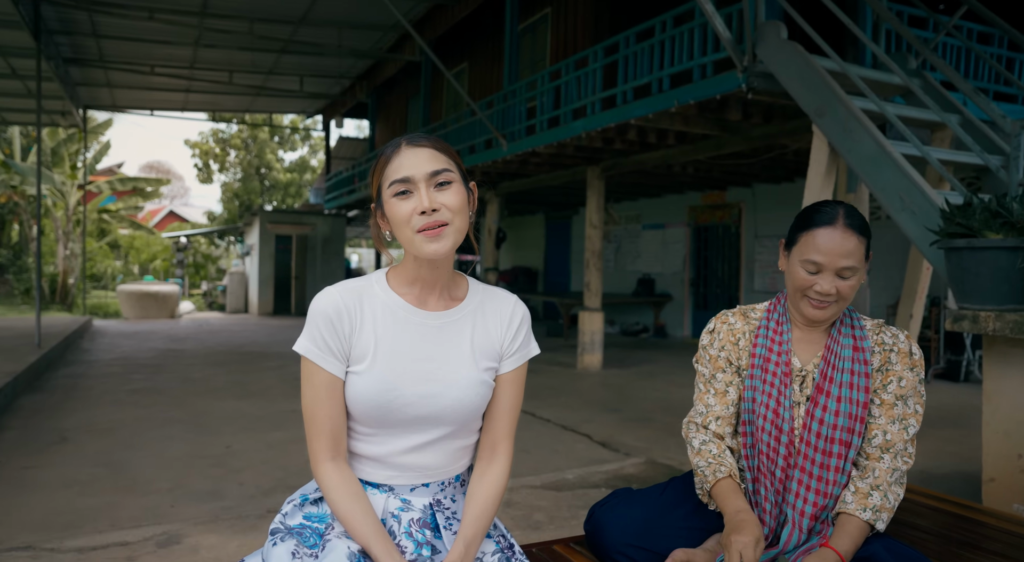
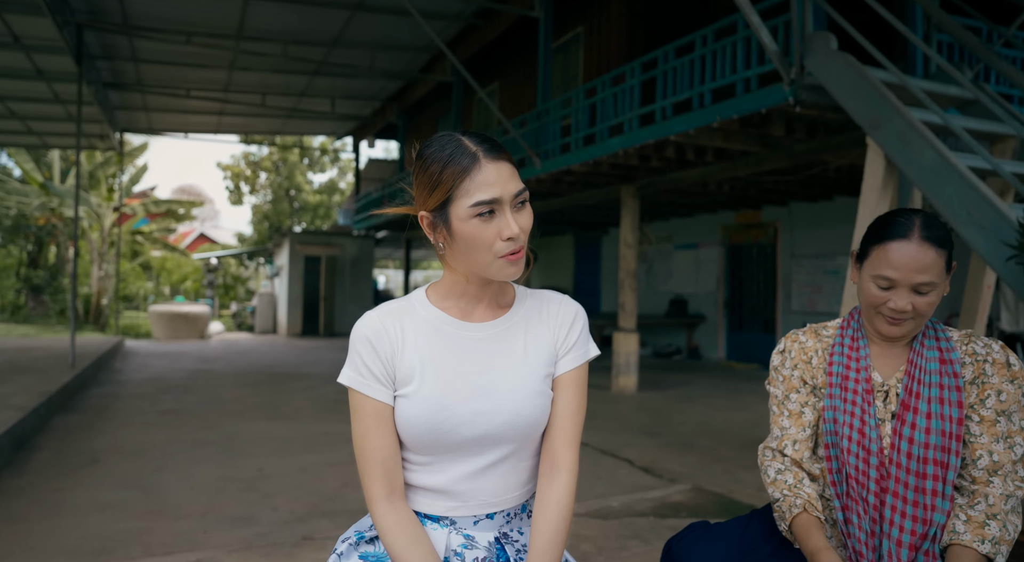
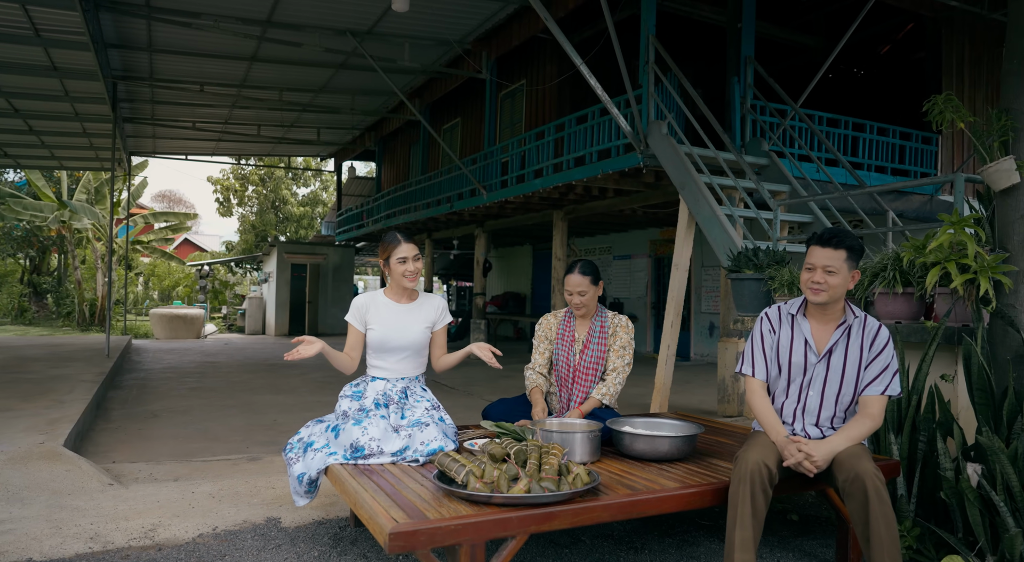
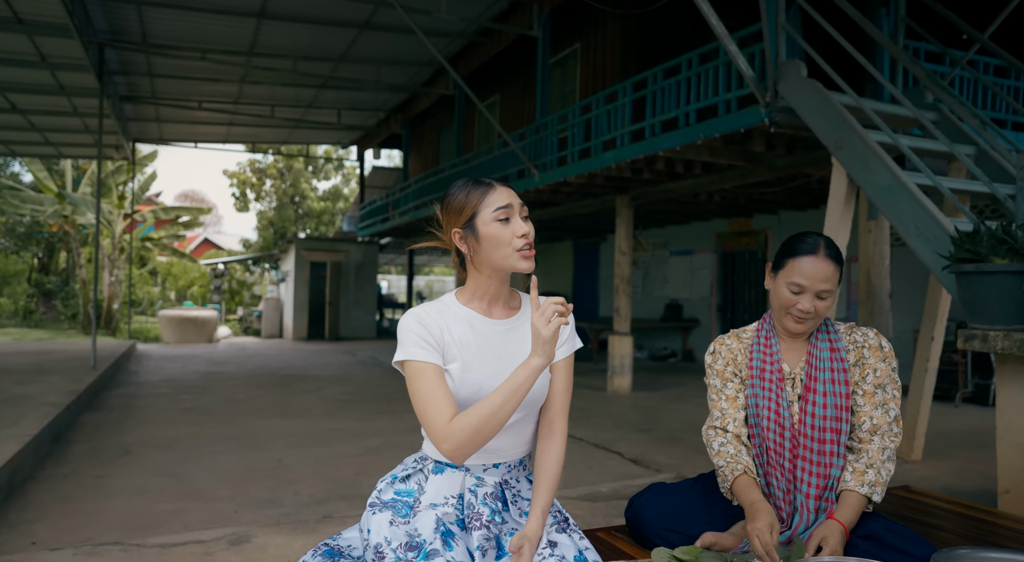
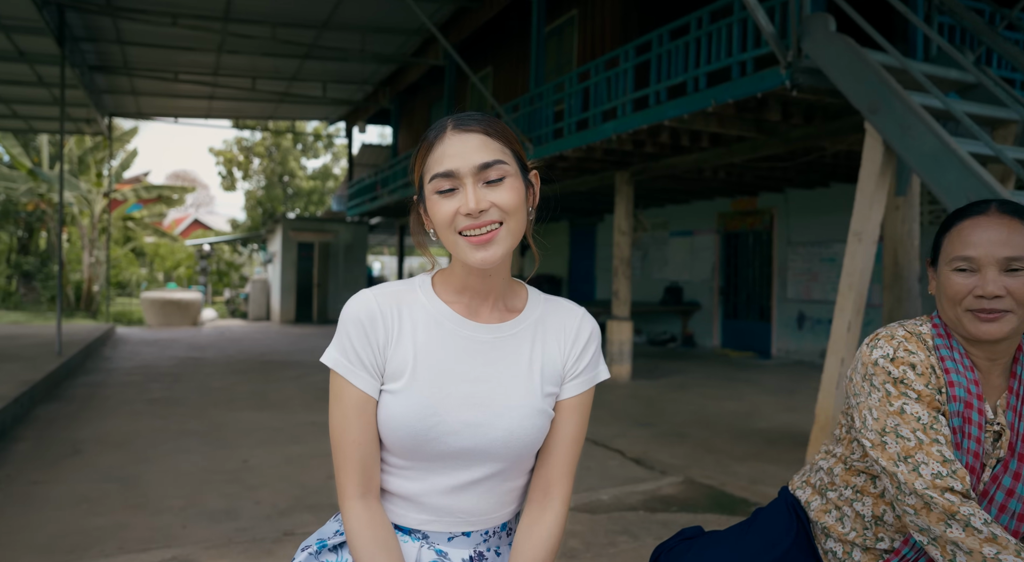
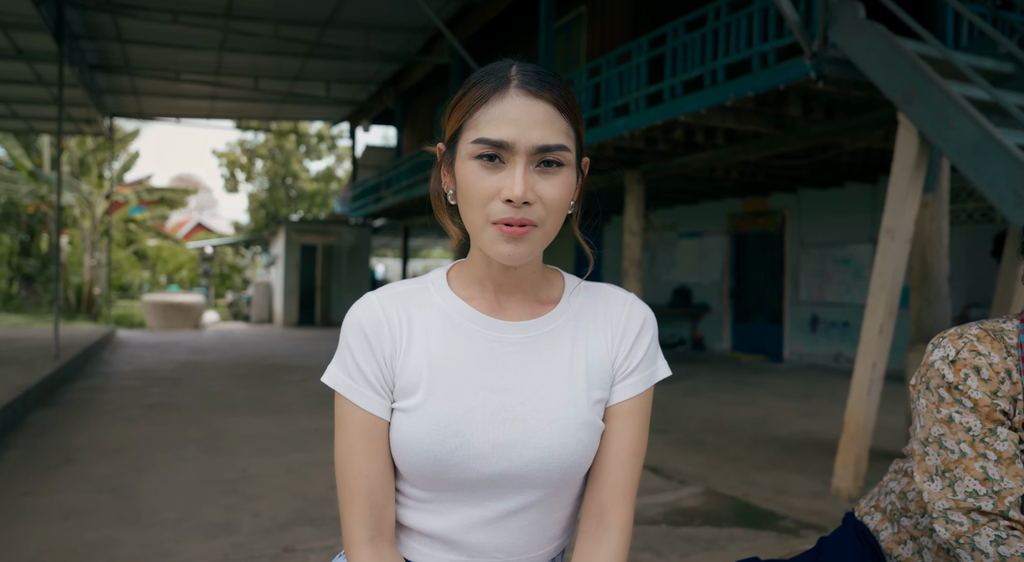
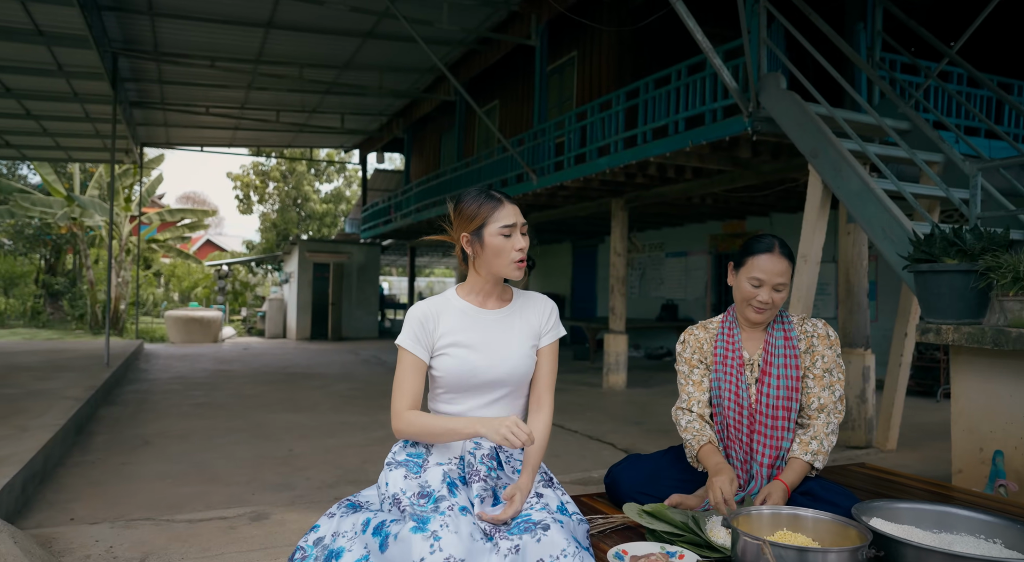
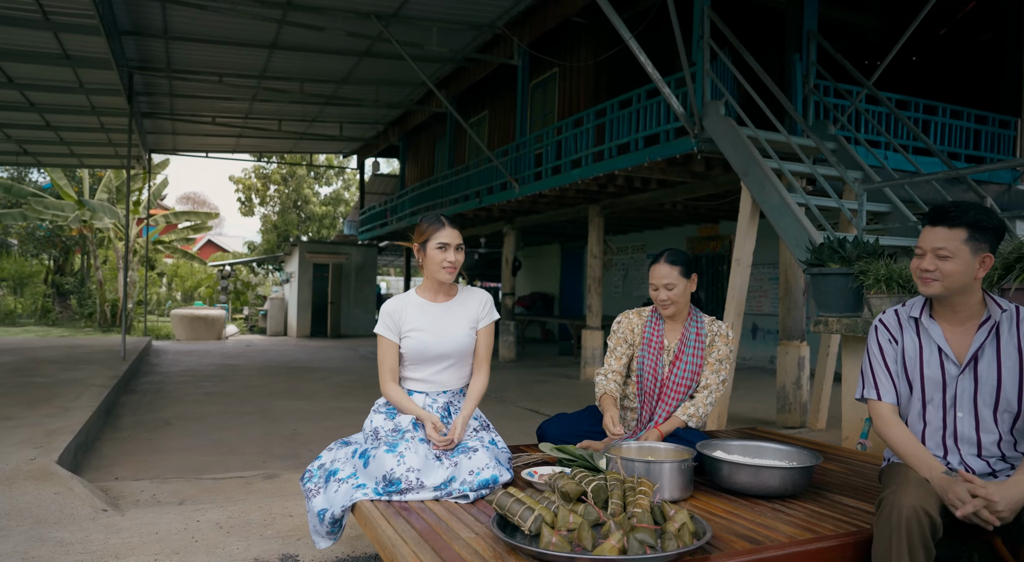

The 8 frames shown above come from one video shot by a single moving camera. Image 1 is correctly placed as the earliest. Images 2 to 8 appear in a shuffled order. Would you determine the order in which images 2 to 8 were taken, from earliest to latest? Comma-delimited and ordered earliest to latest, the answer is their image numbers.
5, 6, 2, 4, 7, 8, 3
